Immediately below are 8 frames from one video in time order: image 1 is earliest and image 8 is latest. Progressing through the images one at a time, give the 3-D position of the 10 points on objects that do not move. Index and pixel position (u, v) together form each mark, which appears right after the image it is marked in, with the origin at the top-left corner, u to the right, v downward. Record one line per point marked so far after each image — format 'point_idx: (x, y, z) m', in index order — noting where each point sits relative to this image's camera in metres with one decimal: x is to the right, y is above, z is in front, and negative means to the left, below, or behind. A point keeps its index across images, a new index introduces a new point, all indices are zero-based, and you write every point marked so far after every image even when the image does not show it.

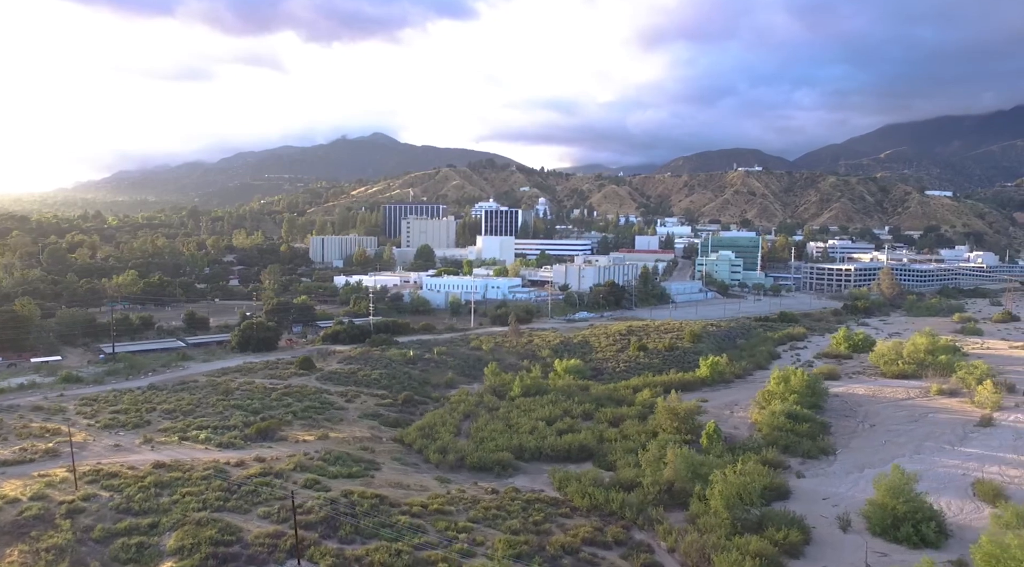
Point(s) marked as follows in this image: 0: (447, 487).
0: (-1.7, -5.2, +20.1) m
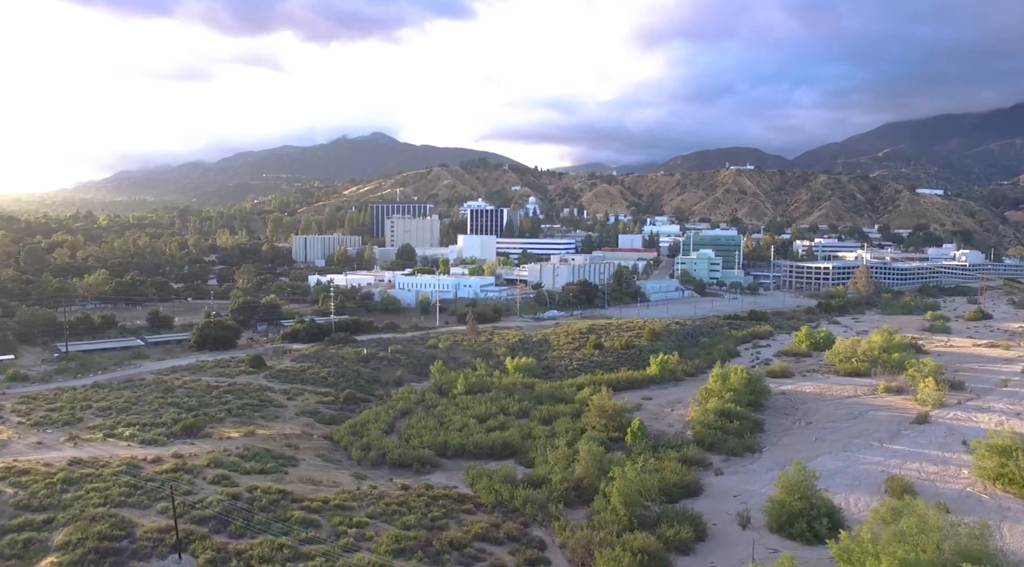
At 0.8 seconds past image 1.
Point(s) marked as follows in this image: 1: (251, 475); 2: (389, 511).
0: (-4.0, -5.2, +20.3) m
1: (-6.6, -4.8, +19.7) m
2: (-2.8, -5.2, +17.9) m
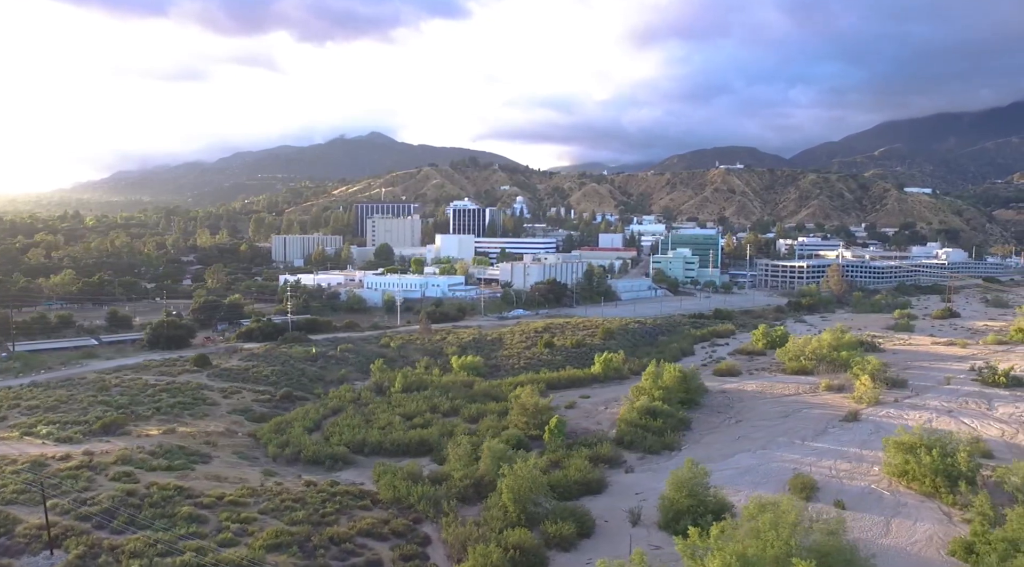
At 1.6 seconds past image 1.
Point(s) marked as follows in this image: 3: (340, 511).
0: (-6.4, -5.1, +20.5) m
1: (-9.0, -4.8, +19.9) m
2: (-5.3, -5.2, +18.1) m
3: (-4.0, -5.3, +18.2) m
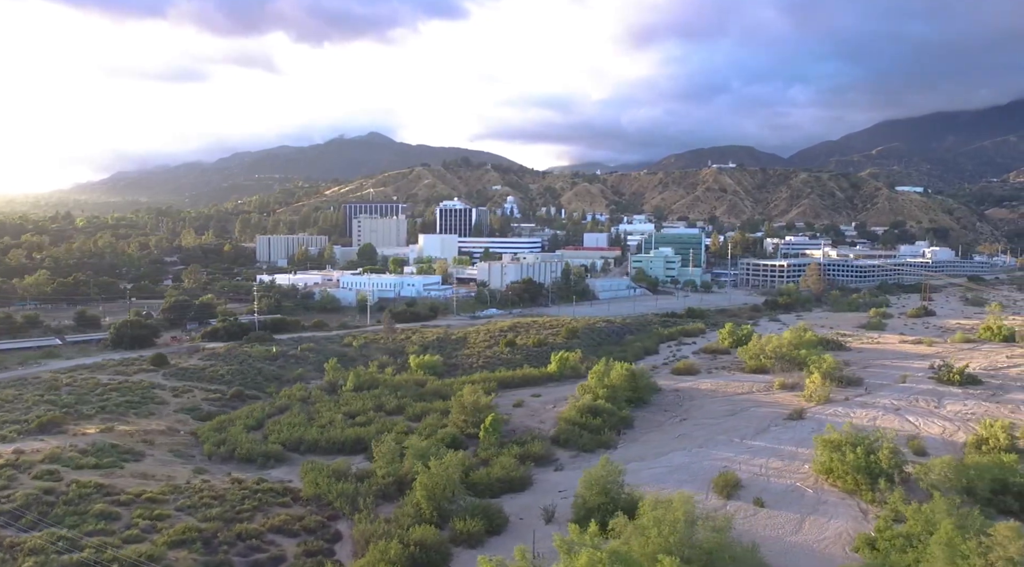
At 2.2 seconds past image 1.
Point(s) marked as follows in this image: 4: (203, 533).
0: (-8.4, -5.1, +20.6) m
1: (-11.0, -4.8, +20.0) m
2: (-7.3, -5.1, +18.2) m
3: (-6.0, -5.3, +18.4) m
4: (-6.4, -5.2, +16.3) m
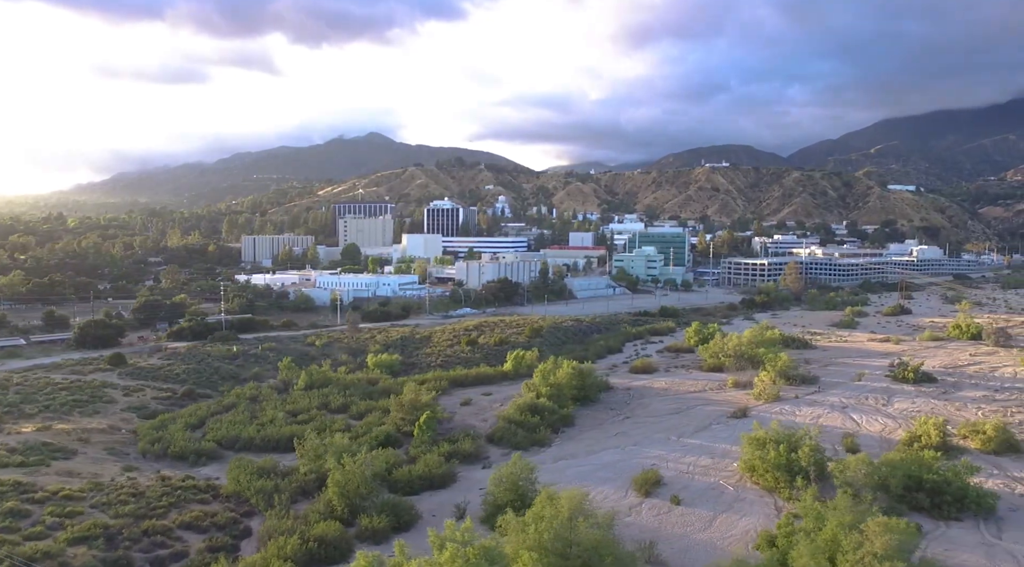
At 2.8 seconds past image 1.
0: (-10.4, -5.1, +20.8) m
1: (-13.0, -4.8, +20.2) m
2: (-9.3, -5.1, +18.4) m
3: (-8.0, -5.3, +18.5) m
4: (-8.5, -5.2, +16.5) m
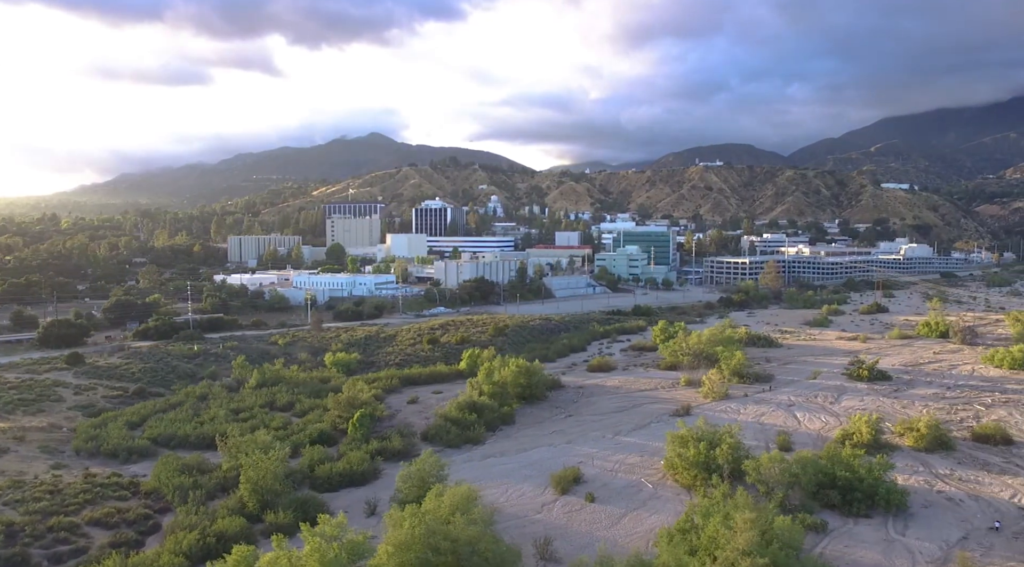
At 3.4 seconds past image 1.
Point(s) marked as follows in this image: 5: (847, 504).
0: (-12.5, -5.1, +20.9) m
1: (-15.1, -4.7, +20.4) m
2: (-11.4, -5.1, +18.5) m
3: (-10.1, -5.2, +18.6) m
4: (-10.6, -5.2, +16.6) m
5: (+7.8, -5.2, +18.3) m
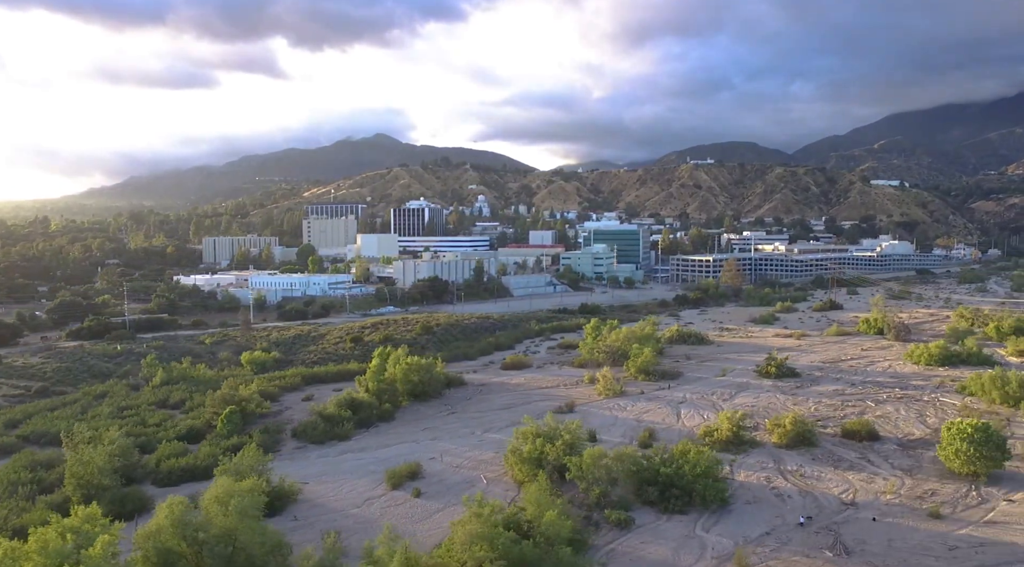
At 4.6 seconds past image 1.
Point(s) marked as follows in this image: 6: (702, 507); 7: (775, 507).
0: (-16.7, -5.0, +21.3) m
1: (-19.3, -4.7, +20.8) m
2: (-15.7, -5.1, +18.9) m
3: (-14.3, -5.2, +19.0) m
4: (-14.9, -5.1, +17.0) m
5: (+3.5, -5.1, +18.3) m
6: (+4.4, -5.2, +18.2) m
7: (+6.2, -5.3, +18.4) m
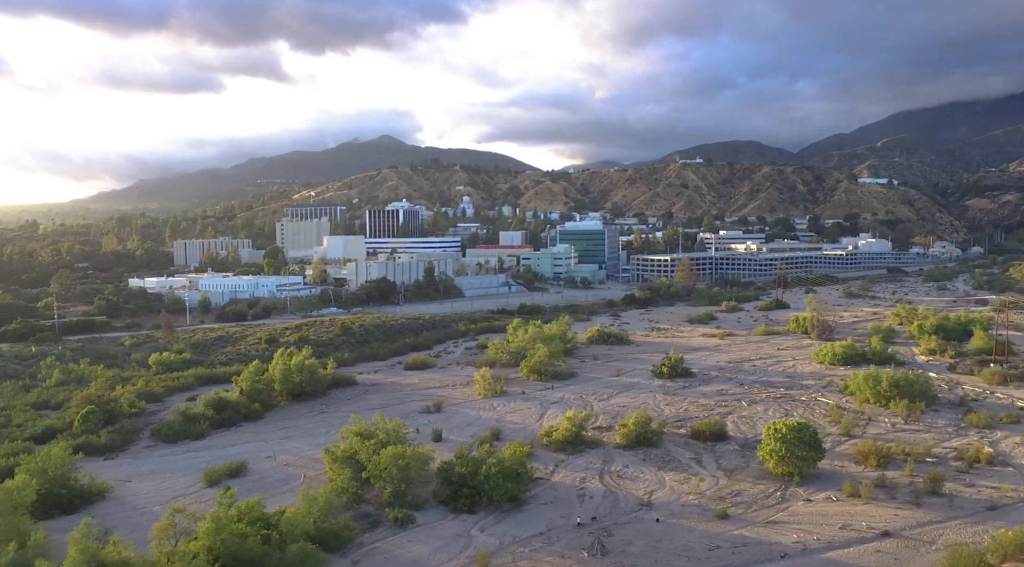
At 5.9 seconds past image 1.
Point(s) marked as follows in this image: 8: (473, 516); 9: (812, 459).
0: (-21.5, -5.2, +21.8) m
1: (-24.1, -4.9, +21.4) m
2: (-20.5, -5.2, +19.4) m
3: (-19.2, -5.3, +19.5) m
4: (-19.8, -5.2, +17.5) m
5: (-1.3, -5.1, +18.4) m
6: (-0.4, -5.2, +18.3) m
7: (+1.3, -5.3, +18.5) m
8: (-0.8, -5.3, +18.0) m
9: (+7.6, -4.4, +19.8) m
